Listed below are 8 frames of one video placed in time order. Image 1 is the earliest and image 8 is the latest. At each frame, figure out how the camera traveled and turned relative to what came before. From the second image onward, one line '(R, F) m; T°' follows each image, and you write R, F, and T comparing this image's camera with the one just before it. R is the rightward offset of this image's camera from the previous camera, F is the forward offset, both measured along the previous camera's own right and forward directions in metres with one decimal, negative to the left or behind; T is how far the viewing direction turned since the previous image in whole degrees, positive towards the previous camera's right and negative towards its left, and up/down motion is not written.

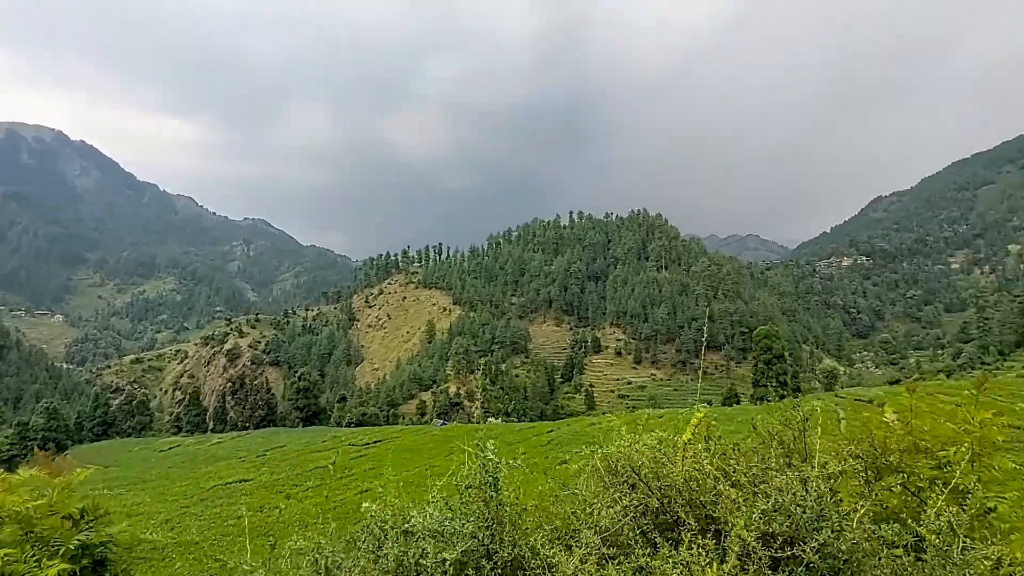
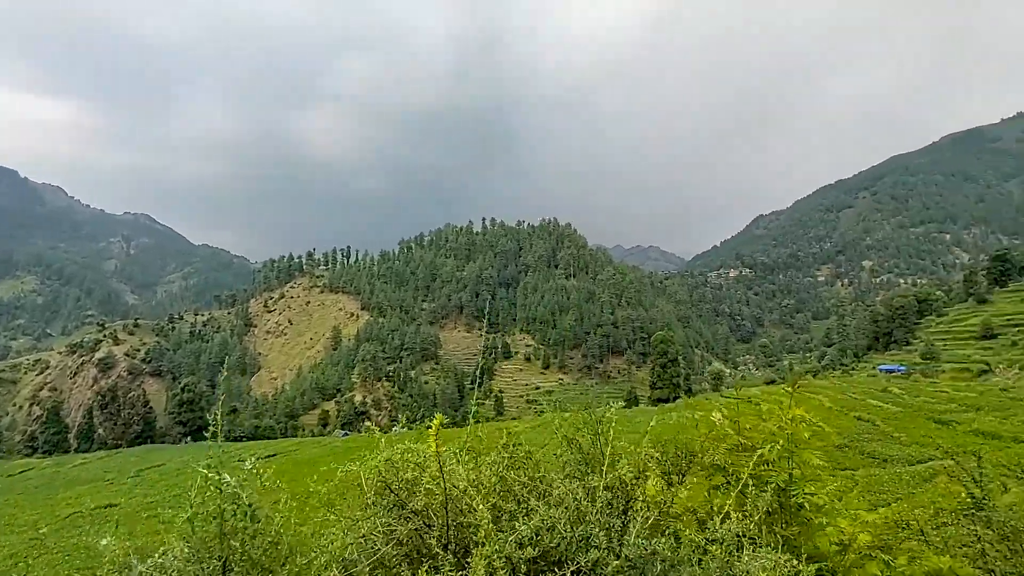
(-0.8, 0.0) m; +10°
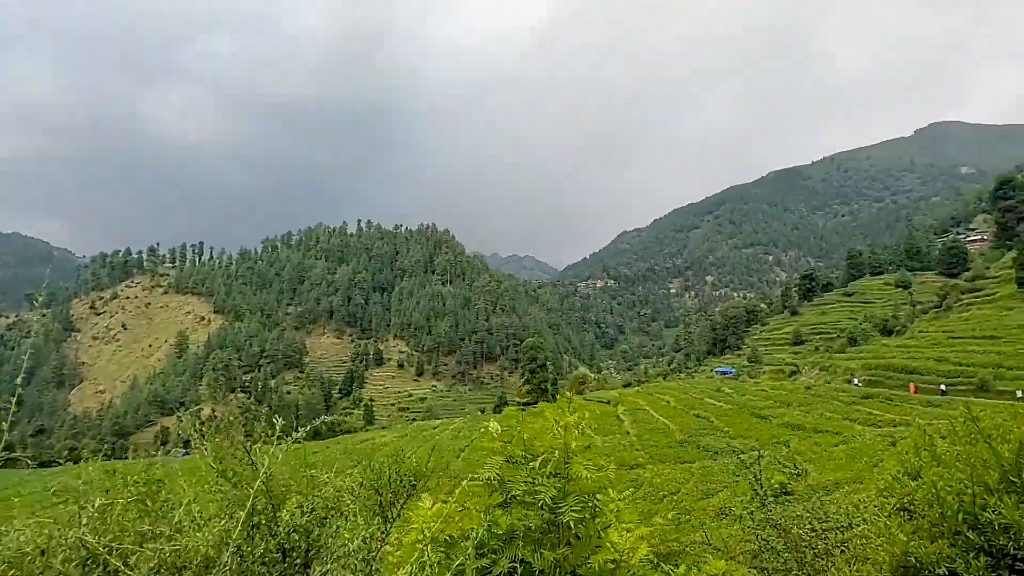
(+0.3, +0.1) m; +14°
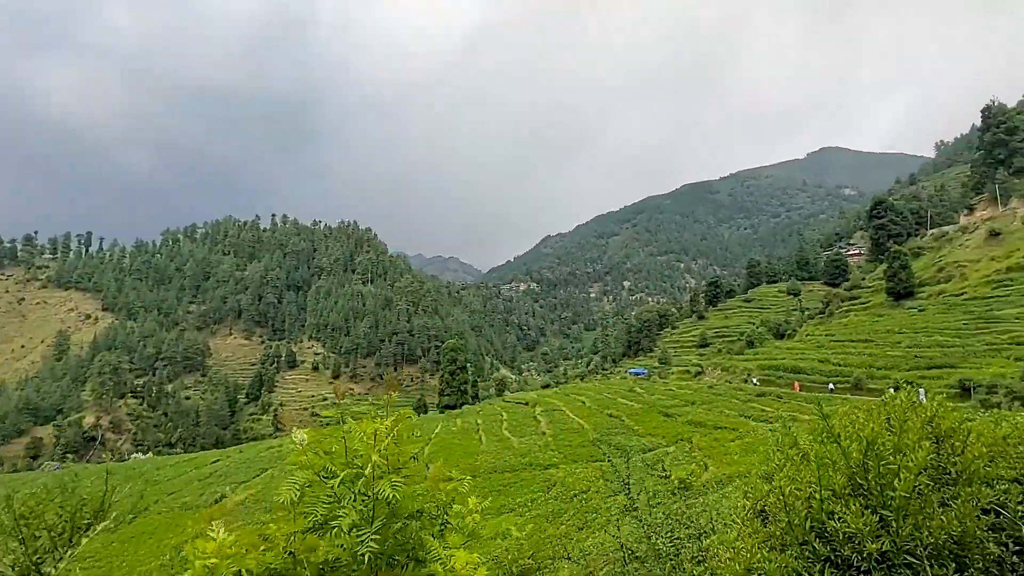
(+0.3, +0.2) m; +8°
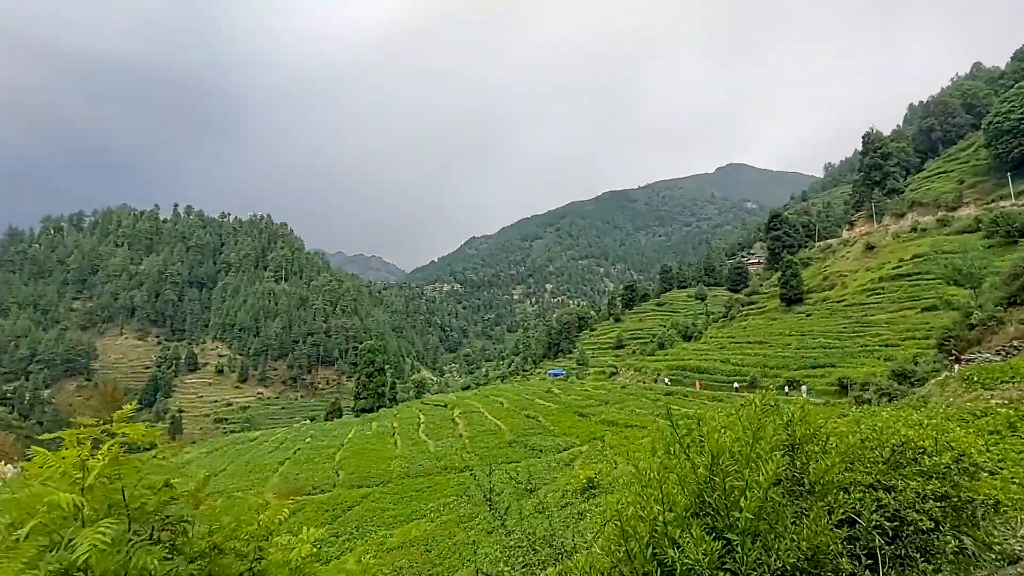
(+0.3, +0.2) m; +8°
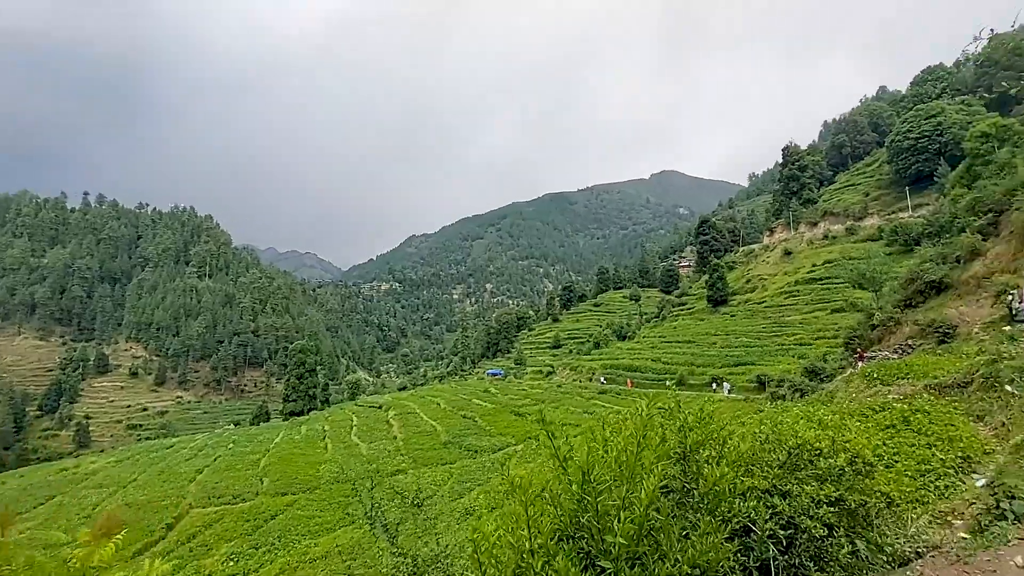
(+0.2, +0.2) m; +7°
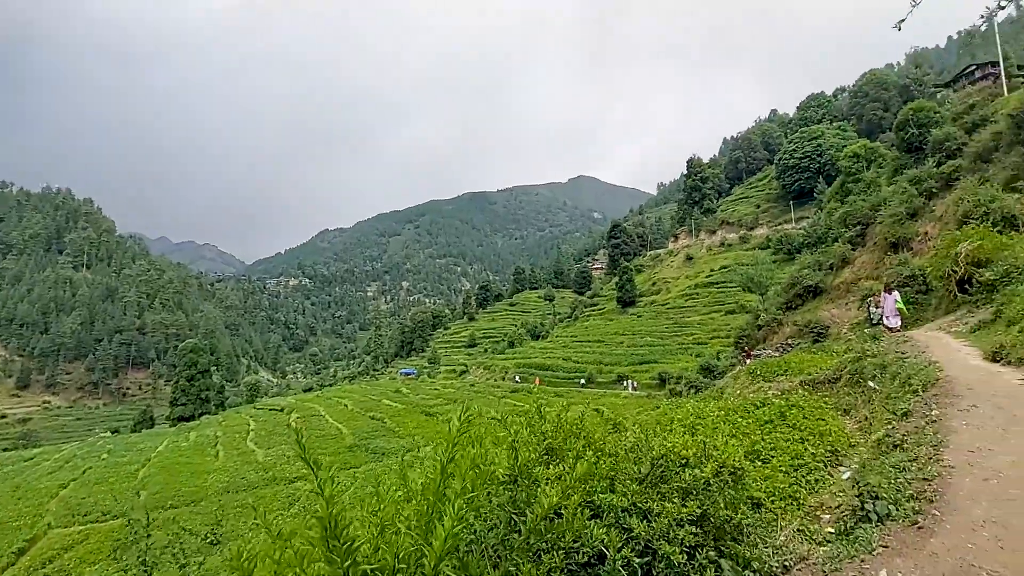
(+0.2, +0.3) m; +9°
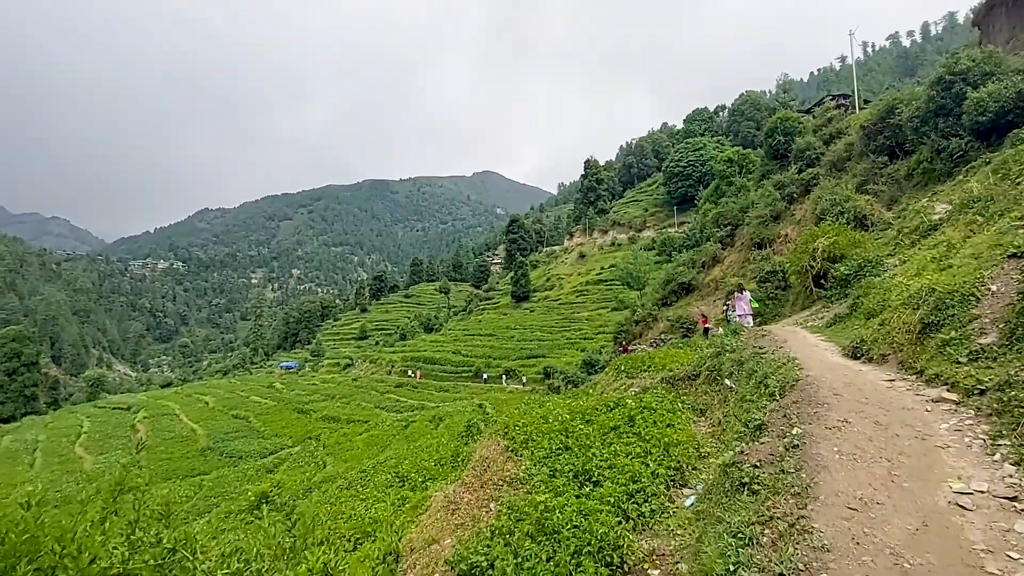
(+0.7, +0.9) m; +11°
